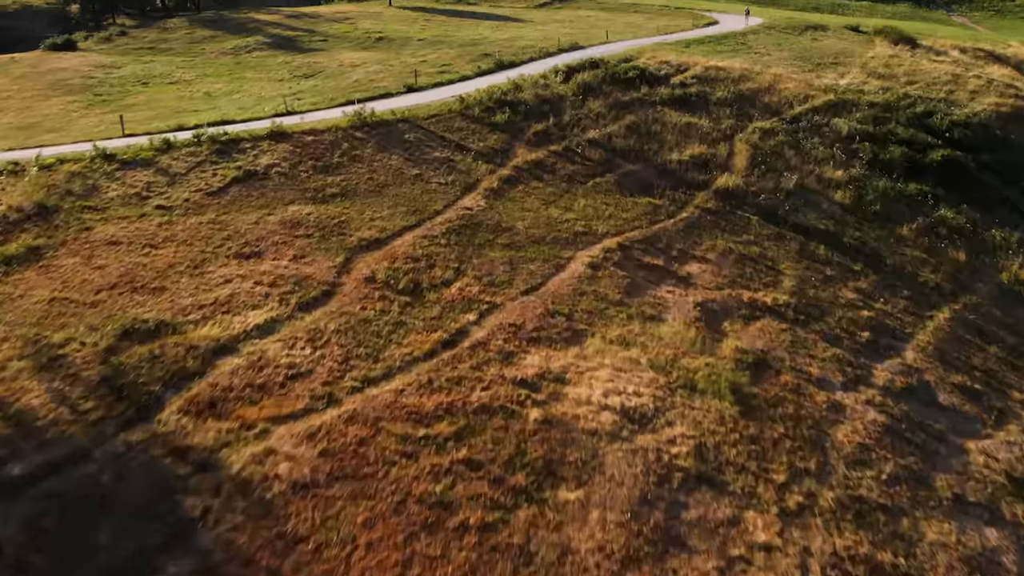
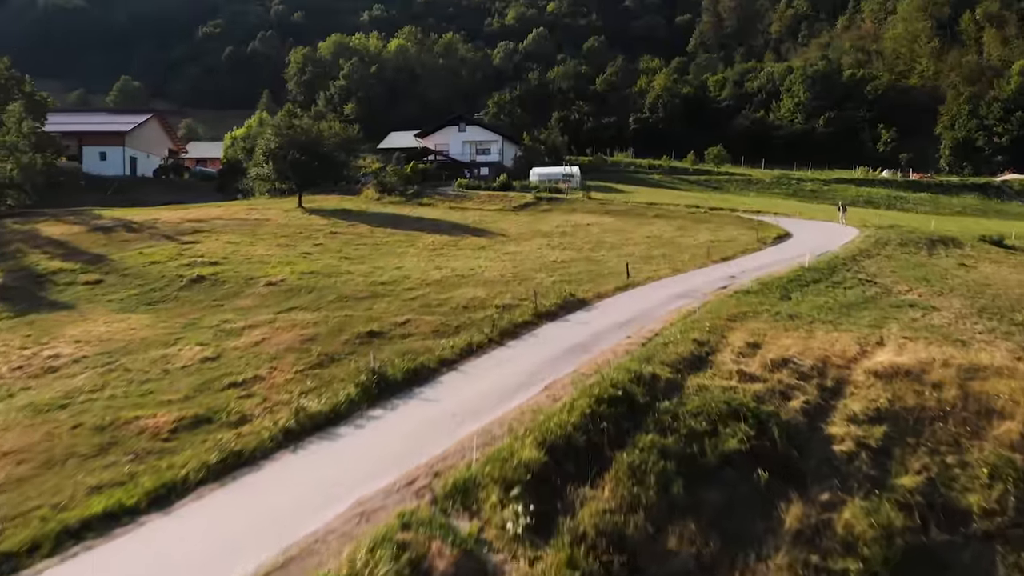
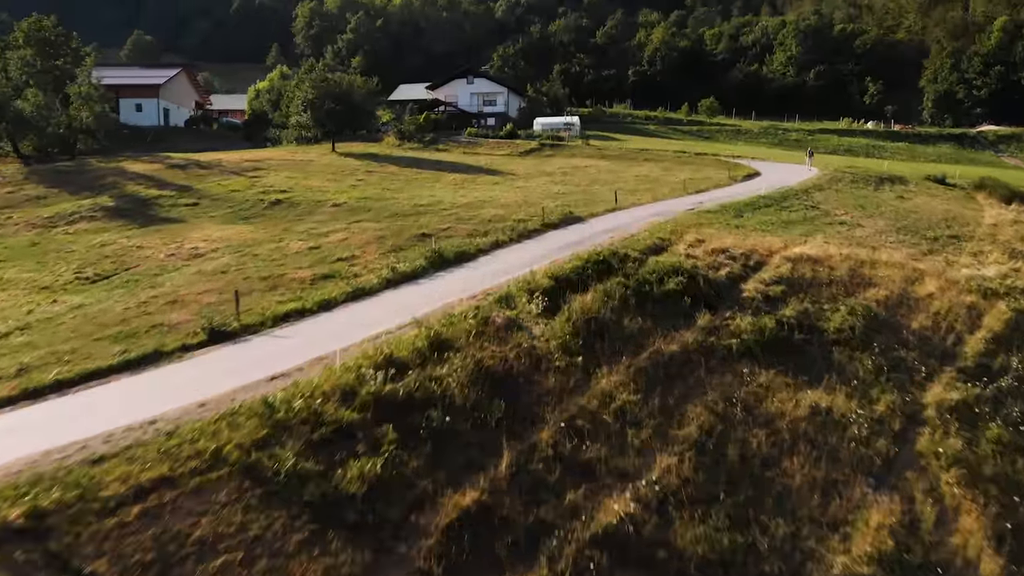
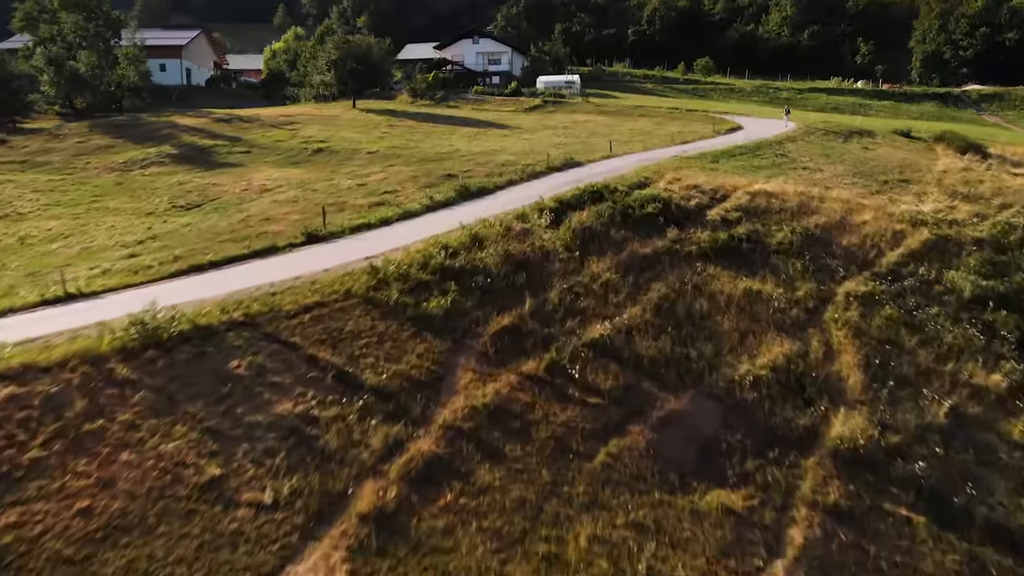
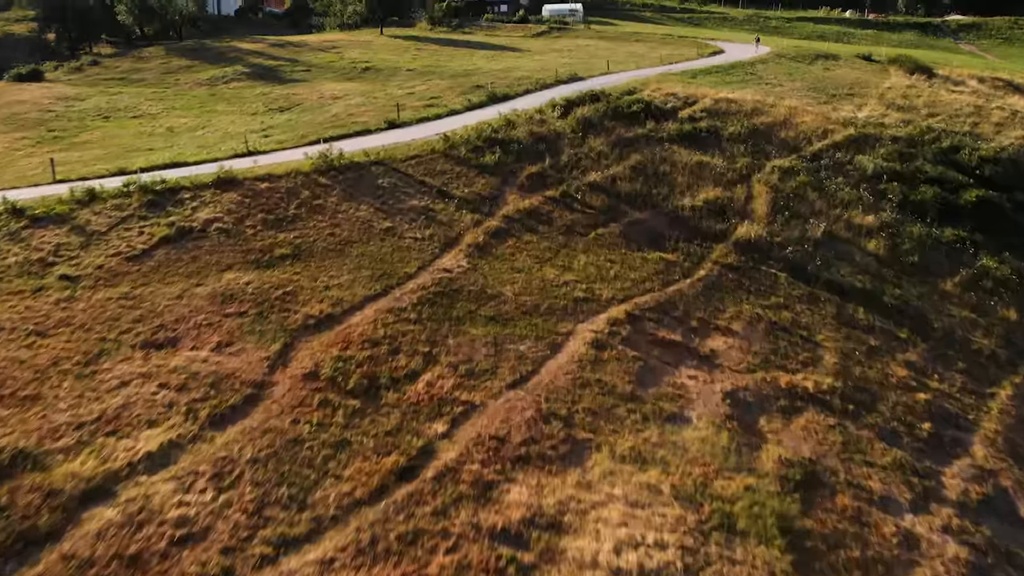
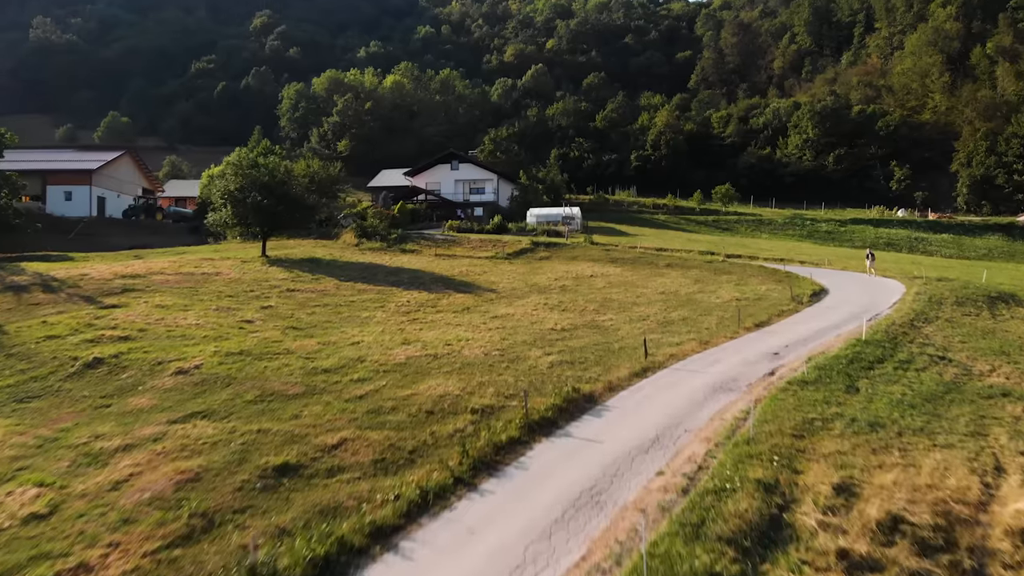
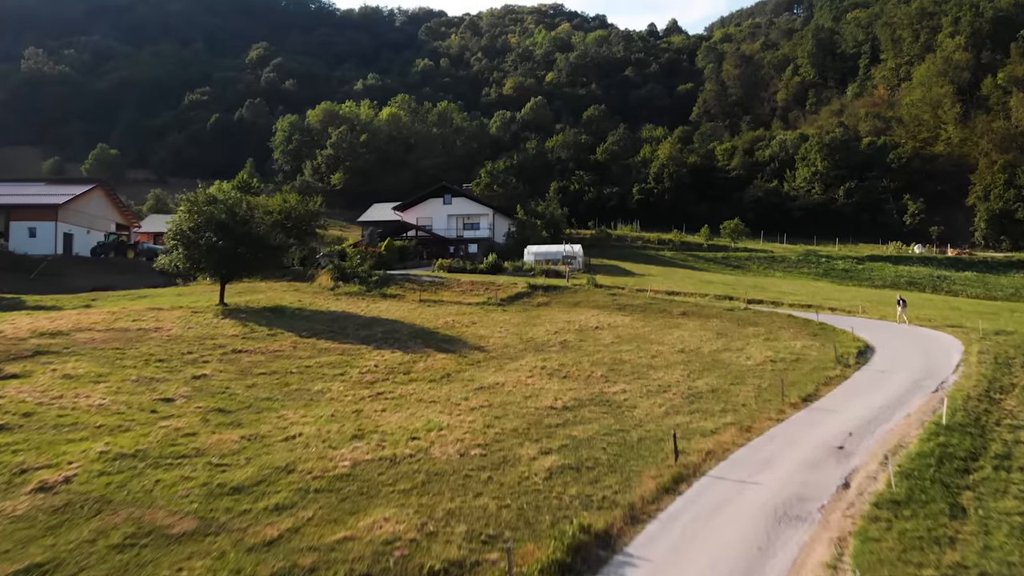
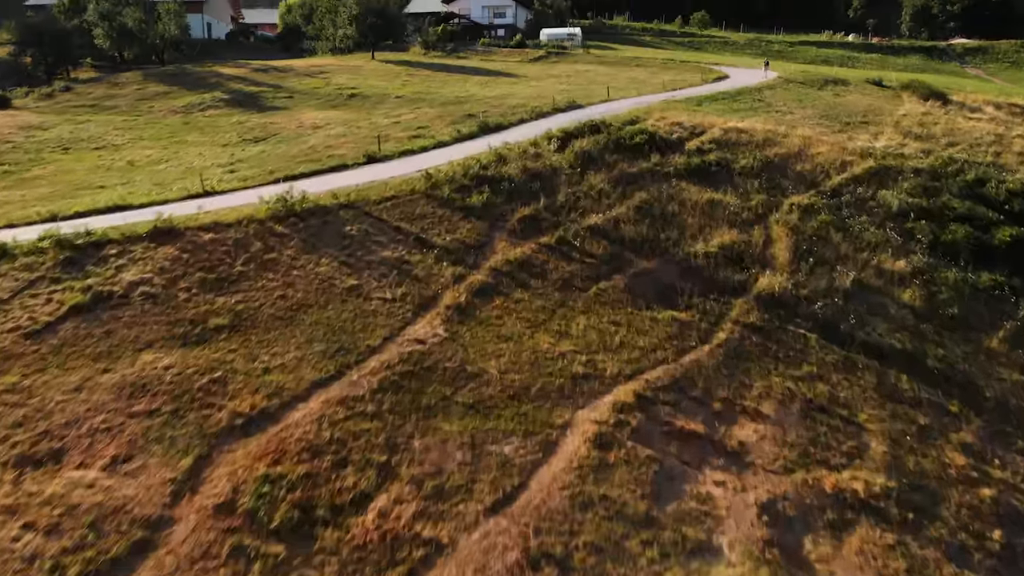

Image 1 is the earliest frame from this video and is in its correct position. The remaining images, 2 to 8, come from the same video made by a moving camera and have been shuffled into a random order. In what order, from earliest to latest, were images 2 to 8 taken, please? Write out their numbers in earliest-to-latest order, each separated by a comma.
5, 8, 4, 3, 2, 6, 7
